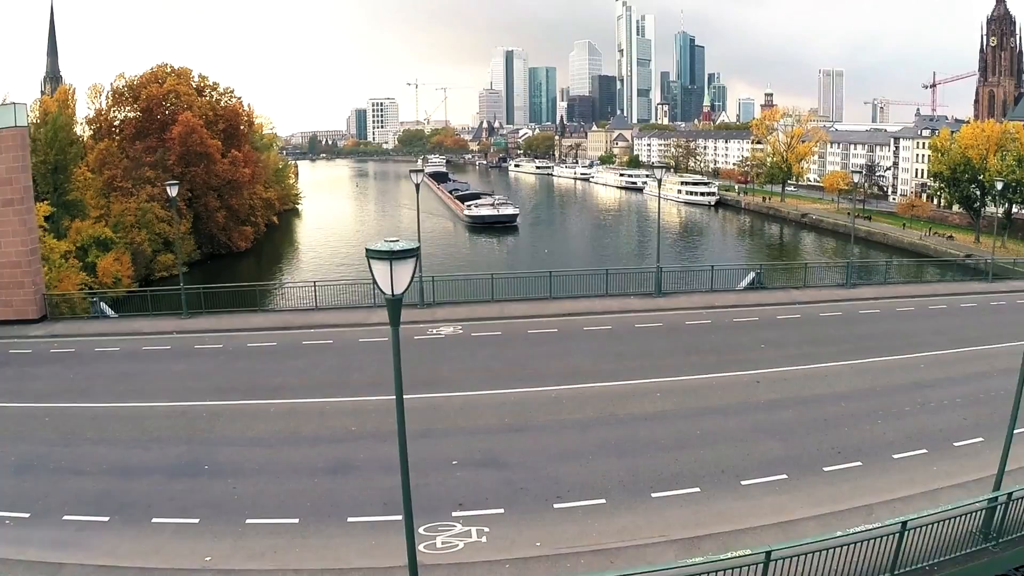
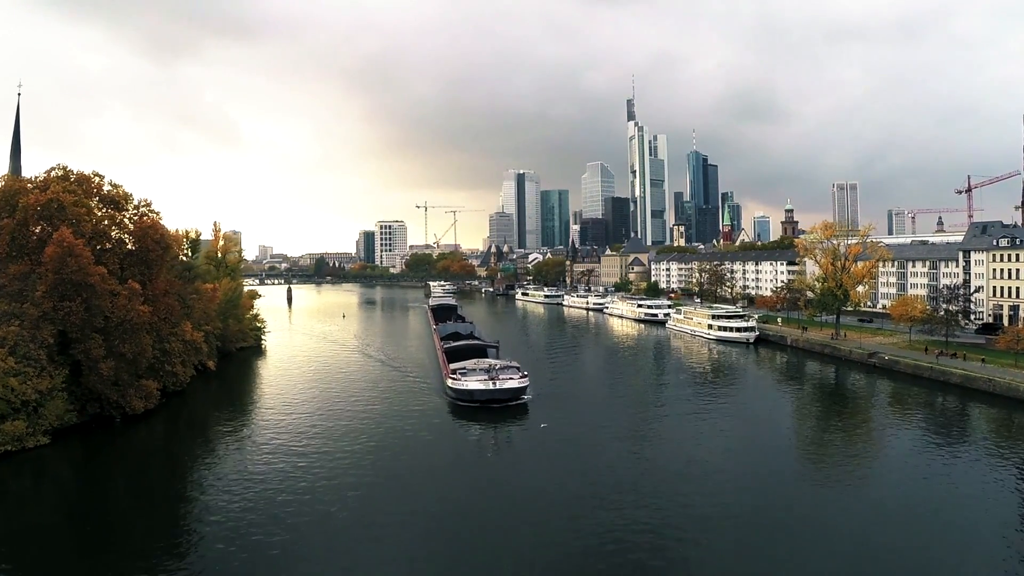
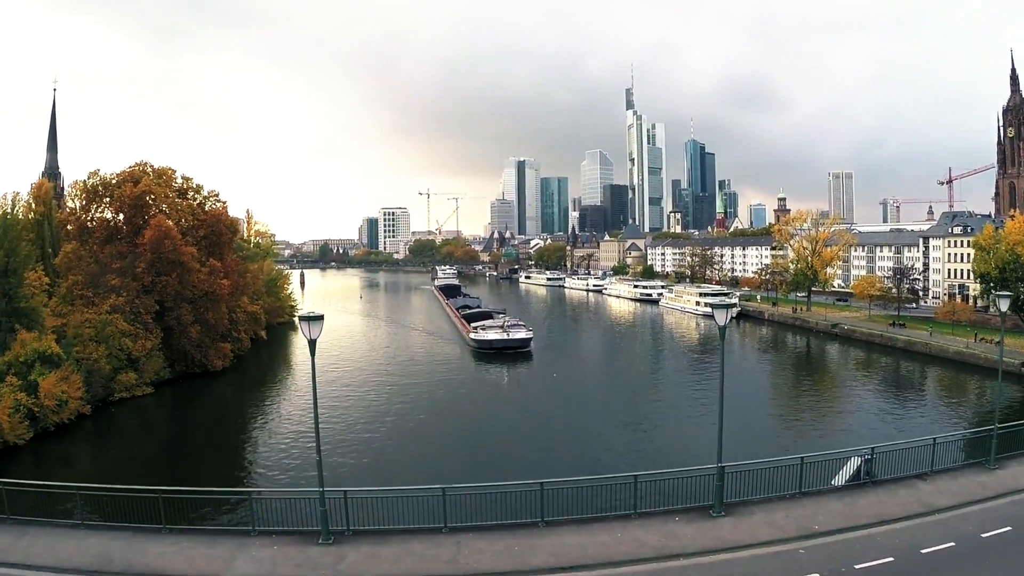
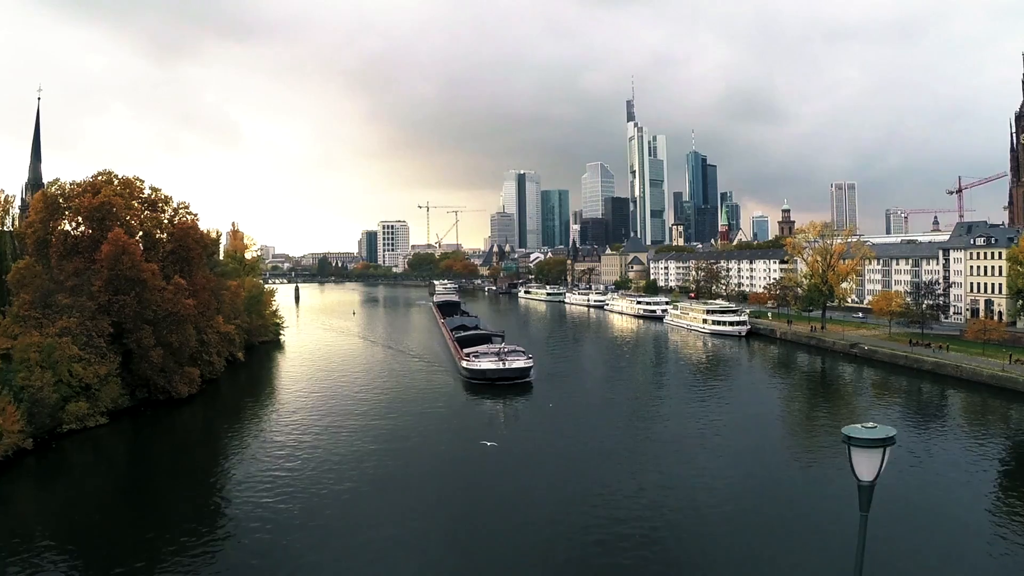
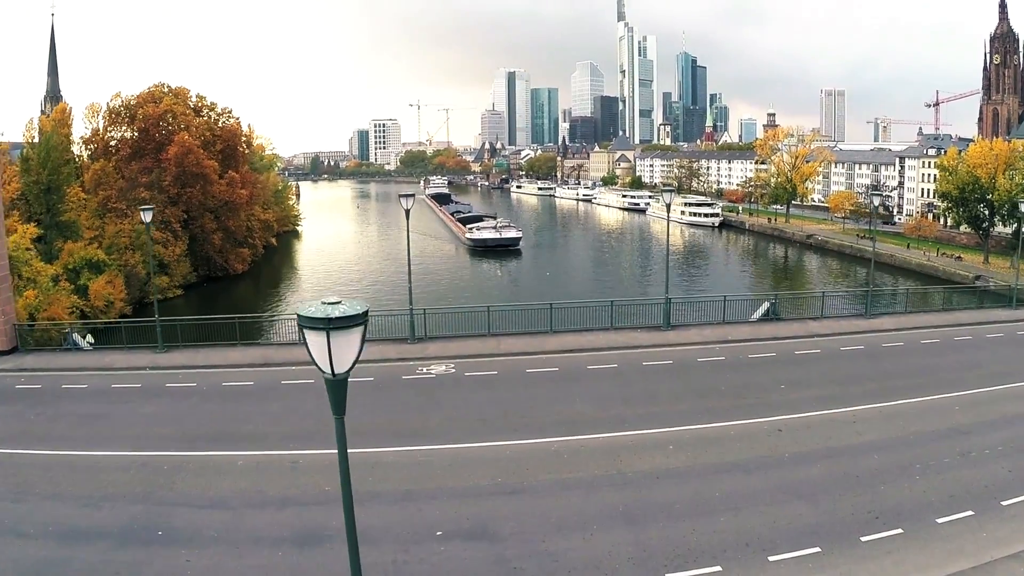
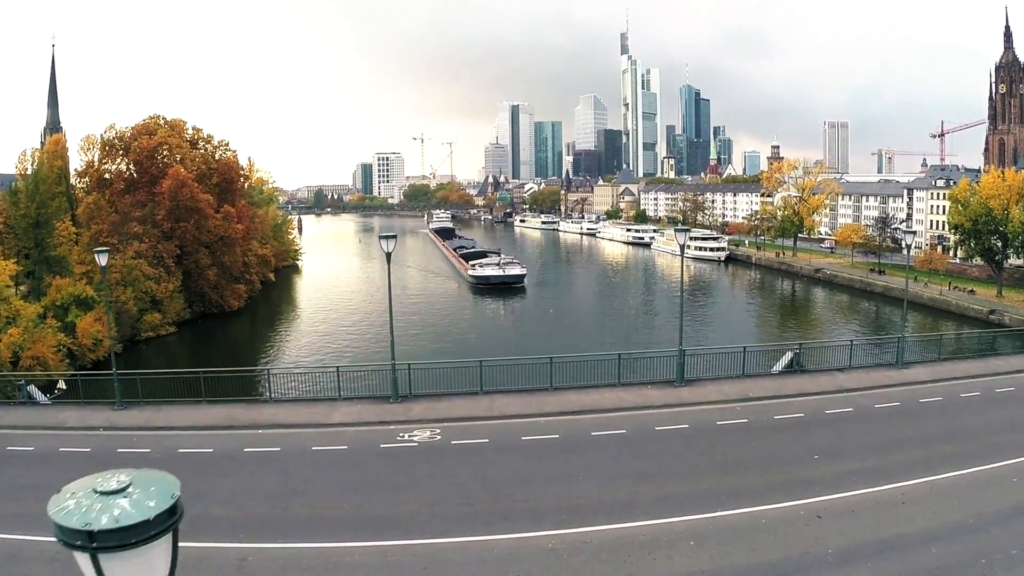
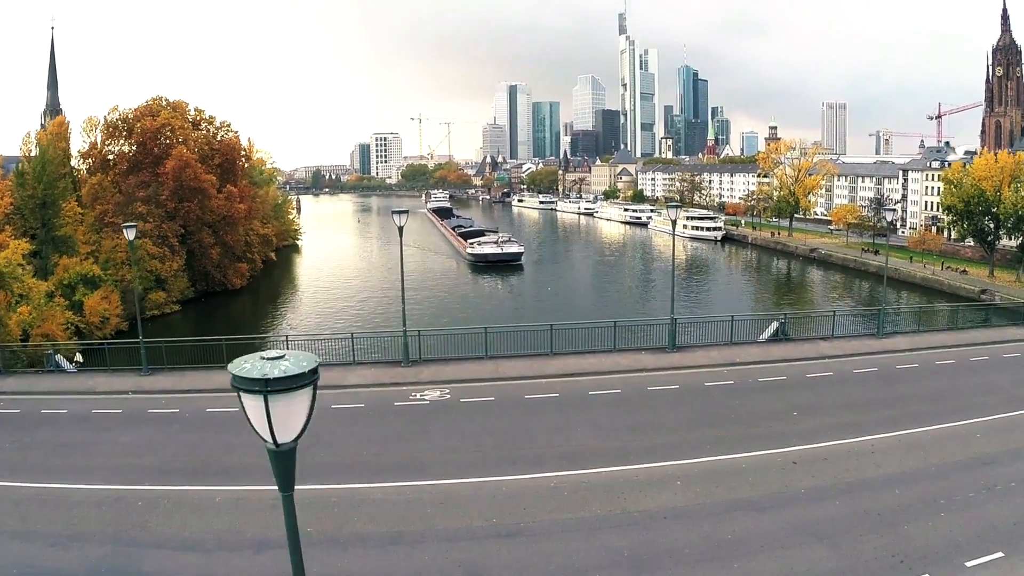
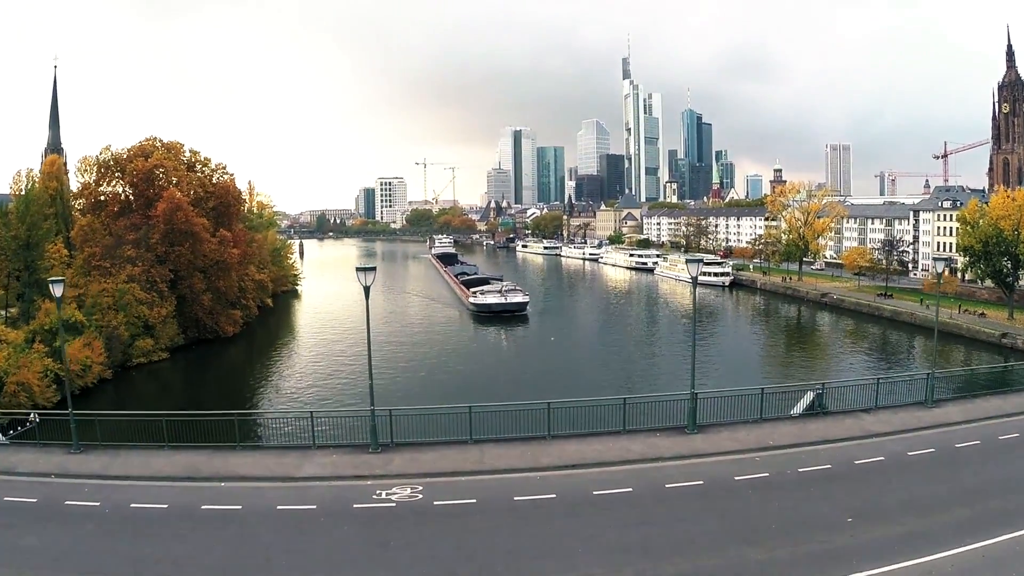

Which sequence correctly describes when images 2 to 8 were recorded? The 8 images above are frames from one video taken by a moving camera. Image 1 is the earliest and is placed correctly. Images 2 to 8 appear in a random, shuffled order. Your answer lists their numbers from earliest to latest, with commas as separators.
5, 7, 6, 8, 3, 4, 2
